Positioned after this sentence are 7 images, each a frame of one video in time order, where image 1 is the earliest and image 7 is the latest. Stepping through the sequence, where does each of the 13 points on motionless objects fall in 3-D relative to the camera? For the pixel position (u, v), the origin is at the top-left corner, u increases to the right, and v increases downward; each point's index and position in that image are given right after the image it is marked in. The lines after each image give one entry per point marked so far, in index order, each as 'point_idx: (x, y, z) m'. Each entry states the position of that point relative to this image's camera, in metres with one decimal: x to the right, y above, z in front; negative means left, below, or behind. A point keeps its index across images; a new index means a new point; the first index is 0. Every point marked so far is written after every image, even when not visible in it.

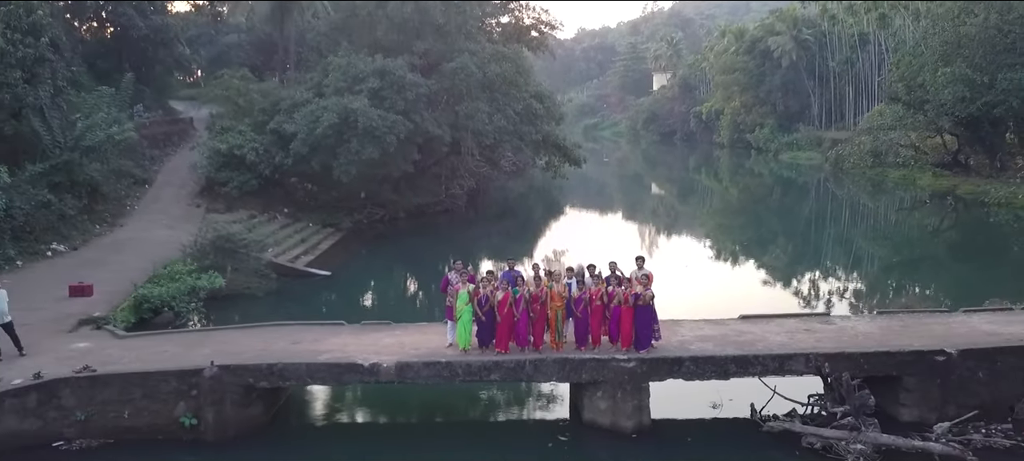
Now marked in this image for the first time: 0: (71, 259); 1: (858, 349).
0: (-5.2, -0.3, +9.5) m
1: (+2.3, -0.8, +5.5) m
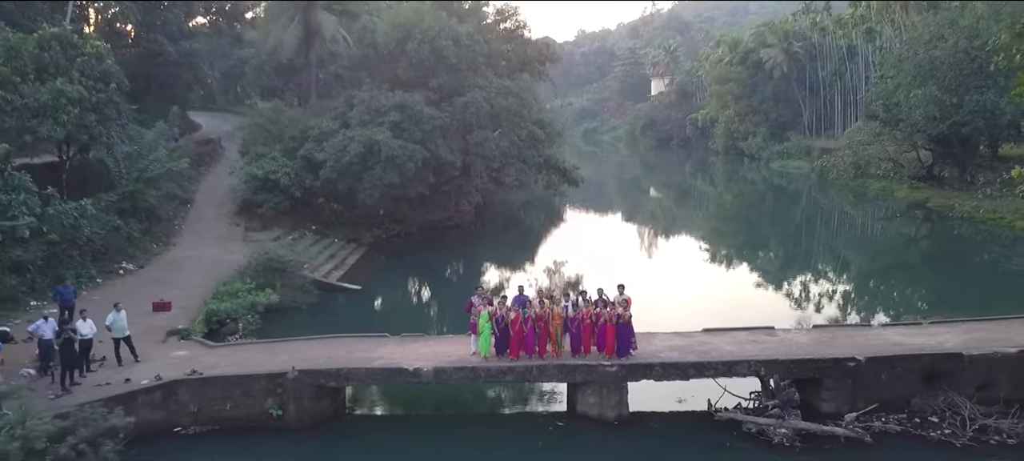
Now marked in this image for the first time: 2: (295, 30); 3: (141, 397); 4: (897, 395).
0: (-5.1, -0.6, +11.1) m
1: (+2.4, -1.1, +7.1) m
2: (-4.6, +4.2, +17.2) m
3: (-3.0, -1.4, +6.7) m
4: (+3.4, -1.4, +7.1) m
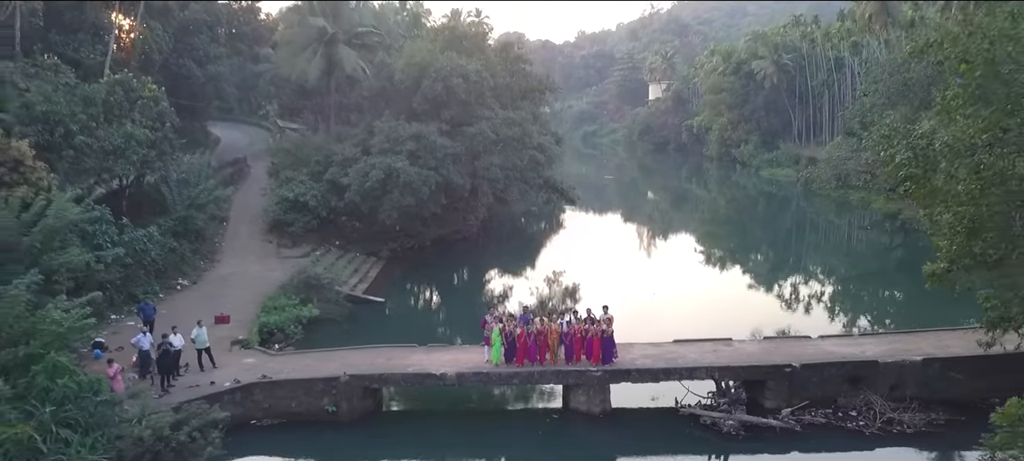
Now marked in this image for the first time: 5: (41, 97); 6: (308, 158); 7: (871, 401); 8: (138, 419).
0: (-5.0, -0.9, +12.9) m
1: (+2.5, -1.4, +8.9) m
2: (-4.5, +3.9, +18.9) m
3: (-3.0, -1.7, +8.4) m
4: (+3.4, -1.8, +8.9) m
5: (-6.7, +1.9, +11.5) m
6: (-4.5, +1.6, +18.1) m
7: (+3.8, -1.8, +8.7) m
8: (-3.4, -1.7, +7.5) m
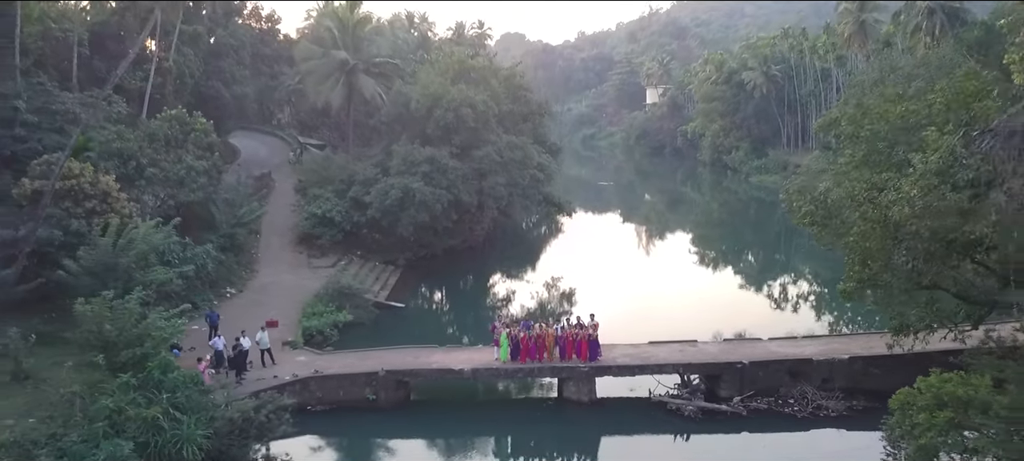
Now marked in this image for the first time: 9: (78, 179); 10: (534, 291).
0: (-5.0, -1.2, +15.1) m
1: (+2.5, -1.8, +11.0) m
2: (-4.4, +3.6, +21.0) m
3: (-2.9, -2.0, +10.6) m
4: (+3.5, -2.1, +11.0) m
5: (-6.6, +1.6, +13.6) m
6: (-4.5, +1.3, +20.2) m
7: (+3.9, -2.1, +10.8) m
8: (-3.4, -2.0, +9.6) m
9: (-6.5, +0.8, +12.2) m
10: (+0.6, -1.5, +19.8) m
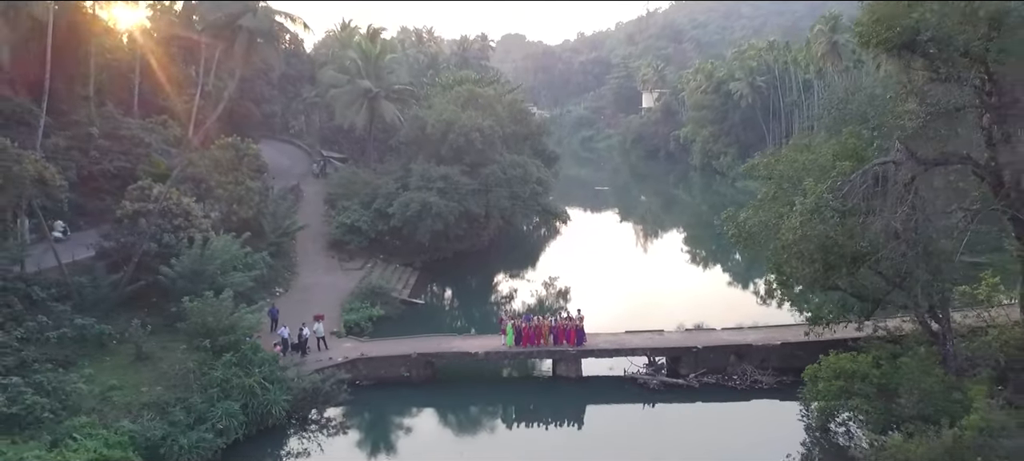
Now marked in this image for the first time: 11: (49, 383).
0: (-4.9, -1.4, +18.0) m
1: (+2.6, -2.0, +13.9) m
2: (-4.4, +3.4, +24.0) m
3: (-2.8, -2.3, +13.5) m
4: (+3.6, -2.3, +14.0) m
5: (-6.5, +1.4, +16.5) m
6: (-4.4, +1.2, +23.2) m
7: (+4.0, -2.4, +13.8) m
8: (-3.3, -2.3, +12.6) m
9: (-6.4, +0.6, +15.1) m
10: (+0.6, -1.6, +22.7) m
11: (-5.9, -2.0, +10.4) m
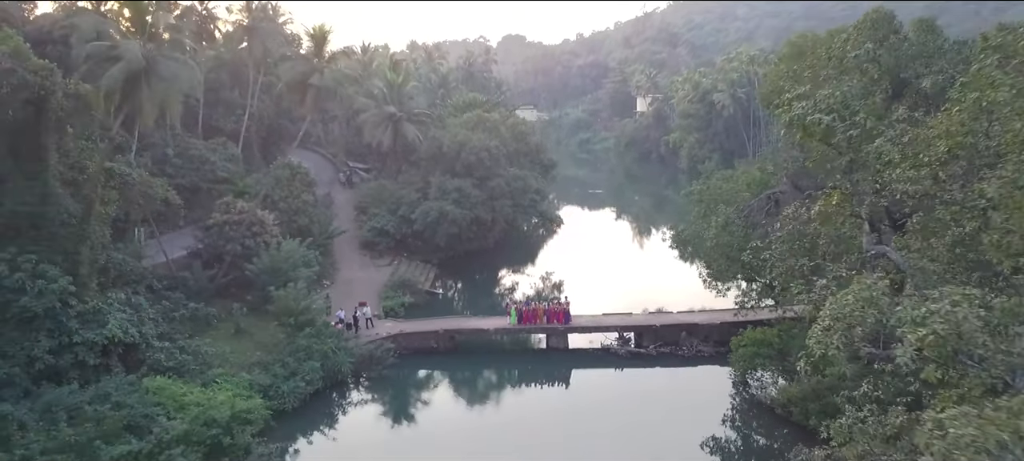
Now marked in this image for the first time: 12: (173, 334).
0: (-4.8, -1.6, +22.4) m
1: (+2.7, -2.1, +18.3) m
2: (-4.3, +3.4, +28.3) m
3: (-2.8, -2.4, +17.9) m
4: (+3.6, -2.5, +18.3) m
5: (-6.5, +1.2, +20.9) m
6: (-4.3, +1.1, +27.5) m
7: (+4.0, -2.5, +18.1) m
8: (-3.2, -2.4, +17.0) m
9: (-6.3, +0.4, +19.5) m
10: (+0.7, -1.7, +27.1) m
11: (-5.9, -2.1, +14.8) m
12: (-6.4, -2.0, +15.3) m
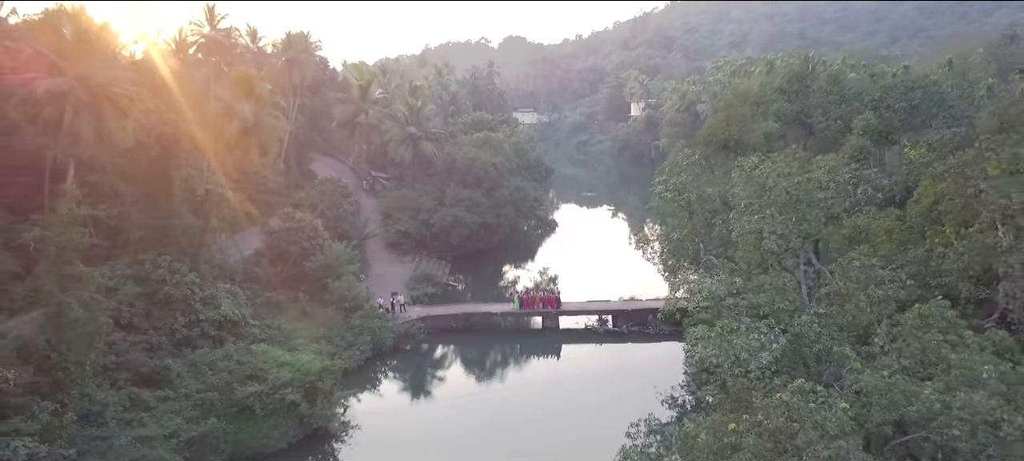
0: (-4.7, -1.7, +27.4) m
1: (+2.8, -2.3, +23.3) m
2: (-4.2, +3.3, +33.3) m
3: (-2.7, -2.6, +22.9) m
4: (+3.7, -2.6, +23.3) m
5: (-6.4, +1.1, +25.9) m
6: (-4.2, +1.0, +32.5) m
7: (+4.1, -2.6, +23.1) m
8: (-3.2, -2.6, +22.0) m
9: (-6.2, +0.3, +24.5) m
10: (+0.8, -1.8, +32.1) m
11: (-5.8, -2.3, +19.8) m
12: (-6.3, -2.1, +20.3) m
